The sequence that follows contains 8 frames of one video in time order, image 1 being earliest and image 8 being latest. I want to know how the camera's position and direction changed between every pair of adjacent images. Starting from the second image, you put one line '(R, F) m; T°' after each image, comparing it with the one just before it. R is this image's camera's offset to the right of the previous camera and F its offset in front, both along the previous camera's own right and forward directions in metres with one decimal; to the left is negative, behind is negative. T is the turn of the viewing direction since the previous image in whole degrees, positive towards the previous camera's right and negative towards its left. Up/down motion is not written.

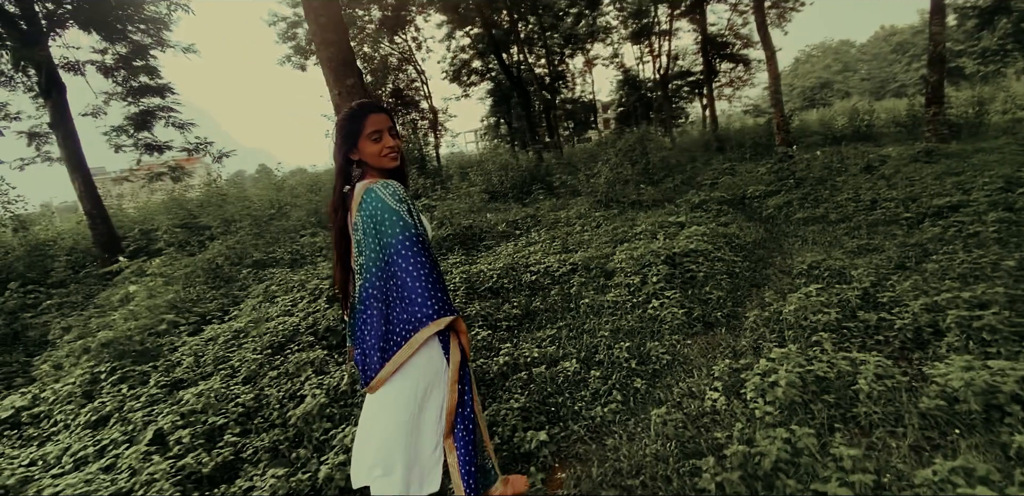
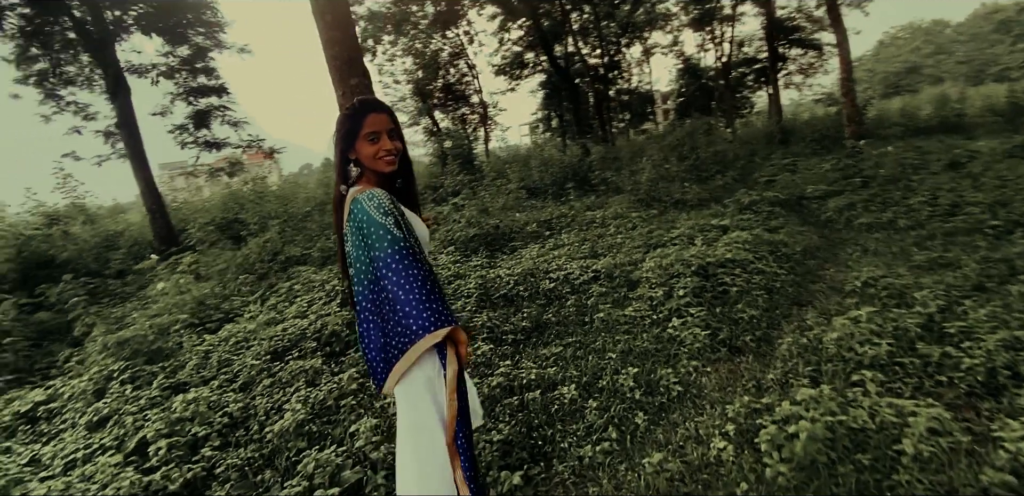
(+0.4, +0.3) m; -7°
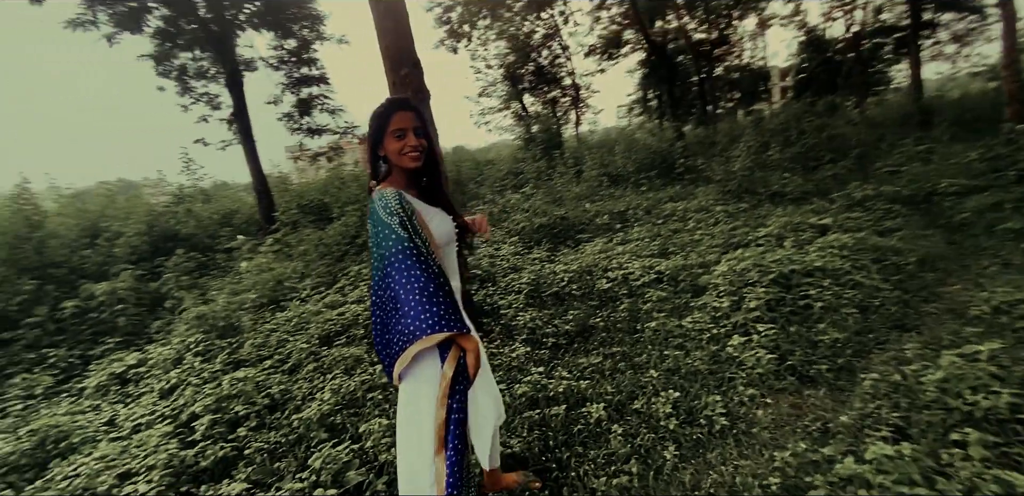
(+0.4, +0.2) m; -11°
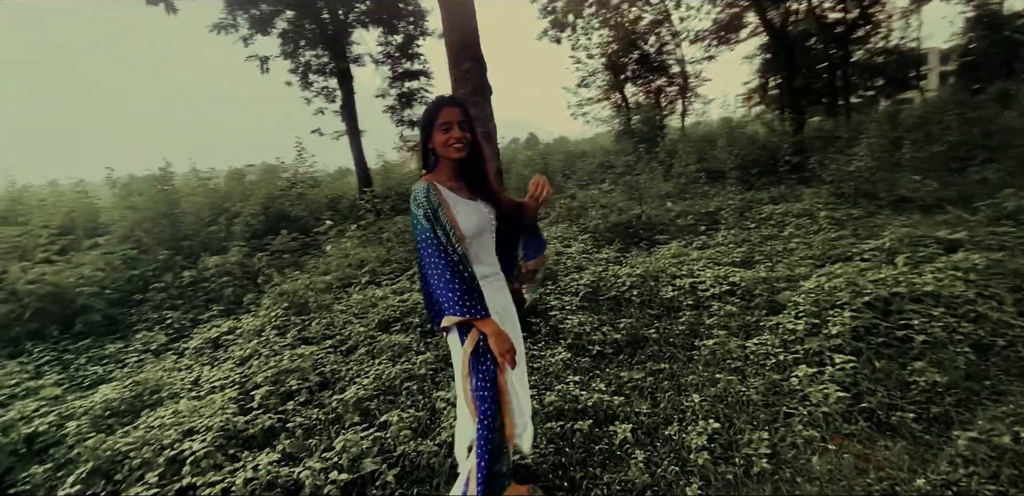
(+0.4, +0.1) m; -12°
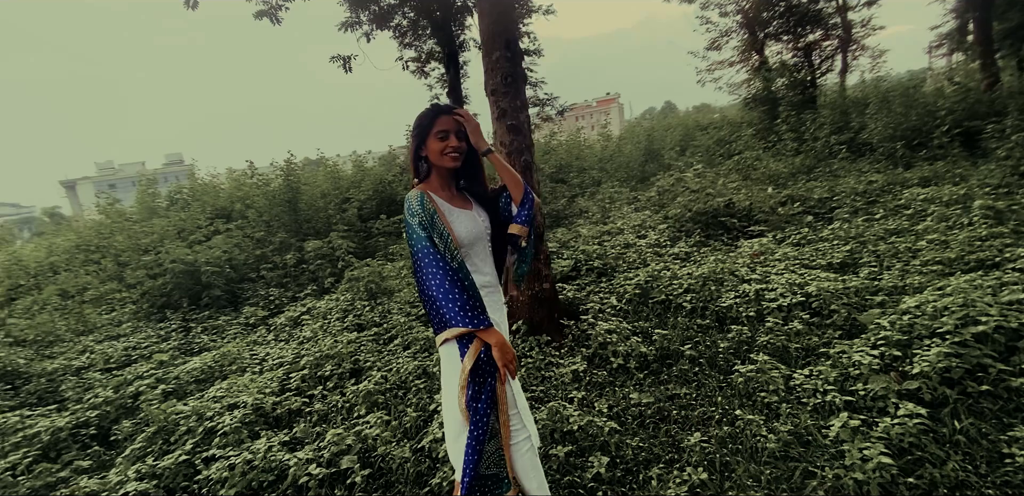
(+0.8, +0.3) m; -16°
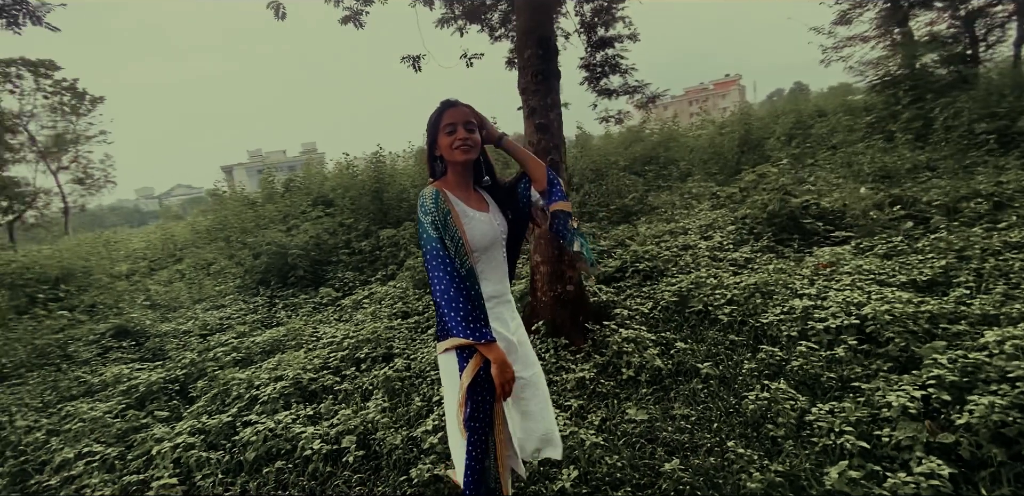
(+0.6, +0.1) m; -12°
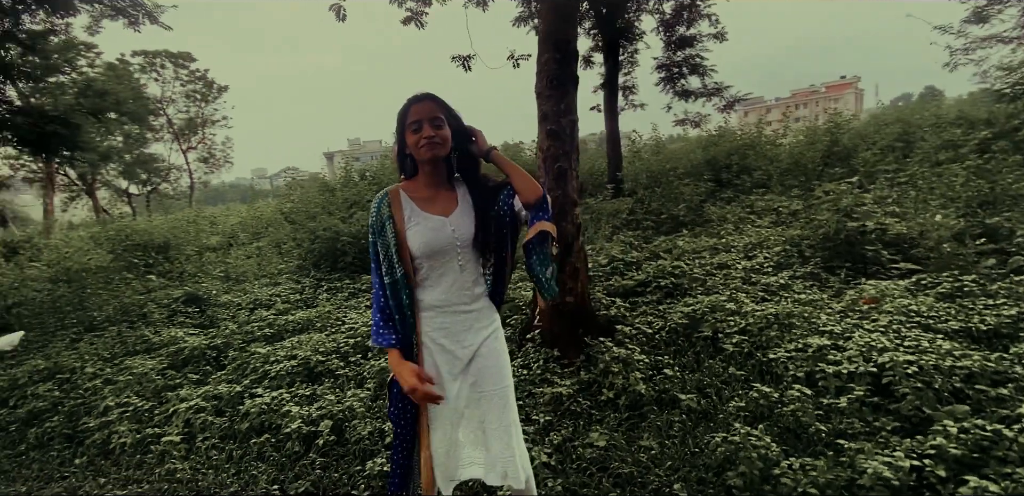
(+0.6, +0.1) m; -9°
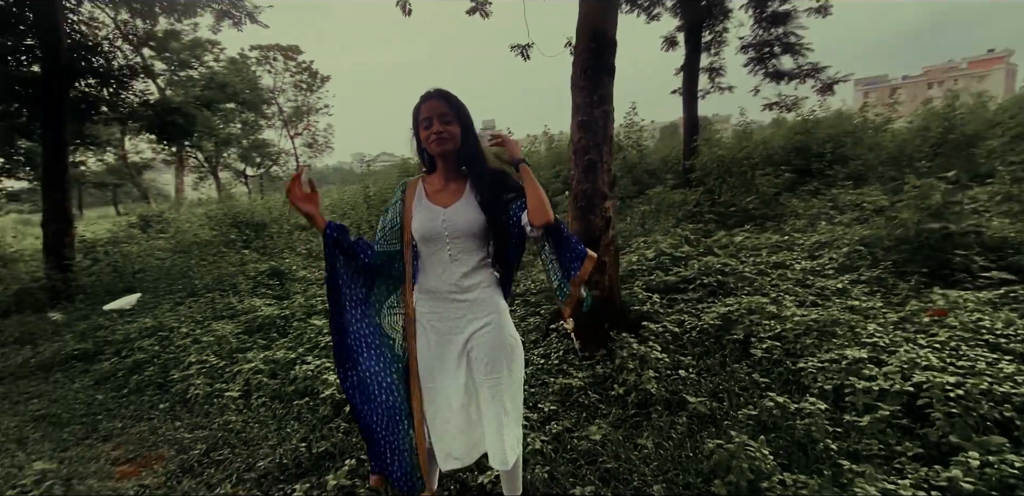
(+0.4, 0.0) m; -10°
